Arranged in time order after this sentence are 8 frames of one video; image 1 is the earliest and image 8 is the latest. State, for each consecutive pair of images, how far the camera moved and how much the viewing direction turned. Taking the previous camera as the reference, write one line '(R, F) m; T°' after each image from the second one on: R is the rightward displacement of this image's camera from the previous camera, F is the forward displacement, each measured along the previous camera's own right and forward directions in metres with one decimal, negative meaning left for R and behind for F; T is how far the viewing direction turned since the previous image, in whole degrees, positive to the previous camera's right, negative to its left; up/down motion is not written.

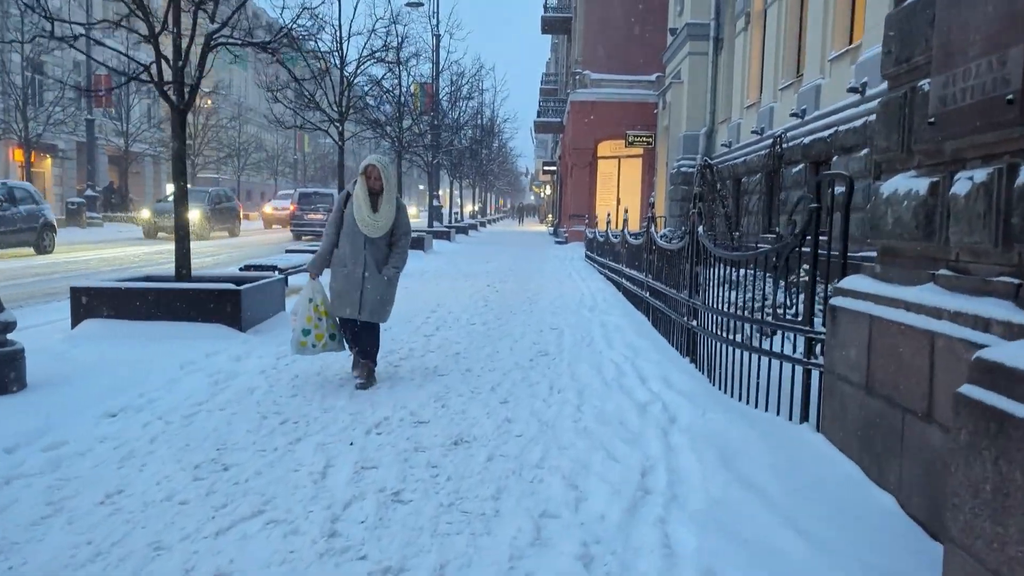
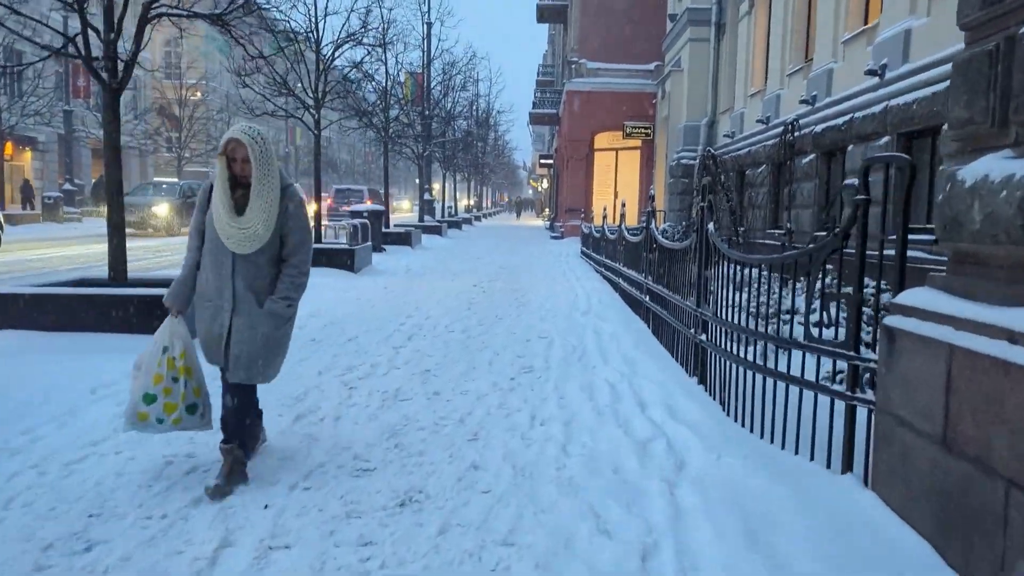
(+0.2, +1.0) m; 0°
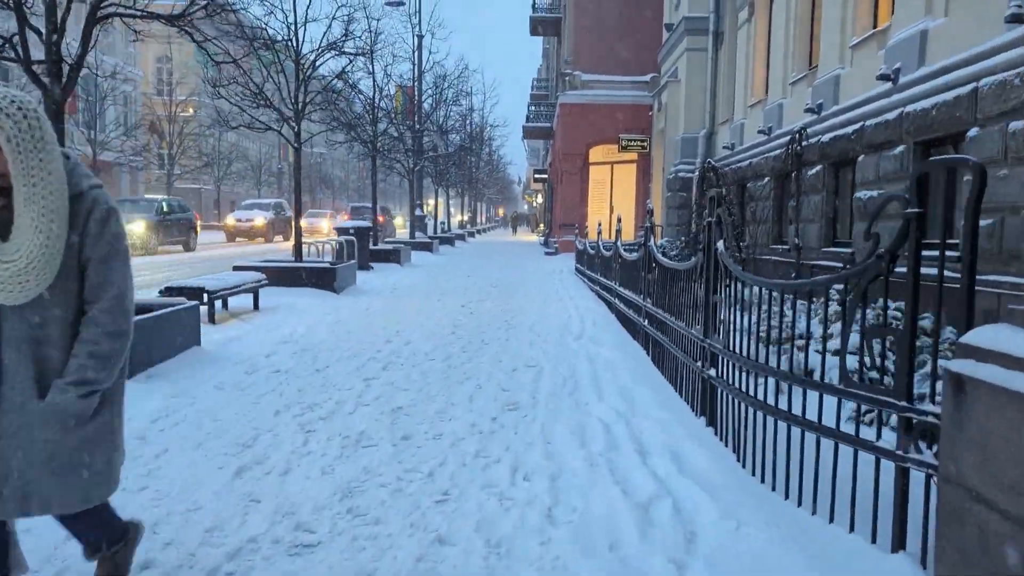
(+0.1, +0.7) m; 0°
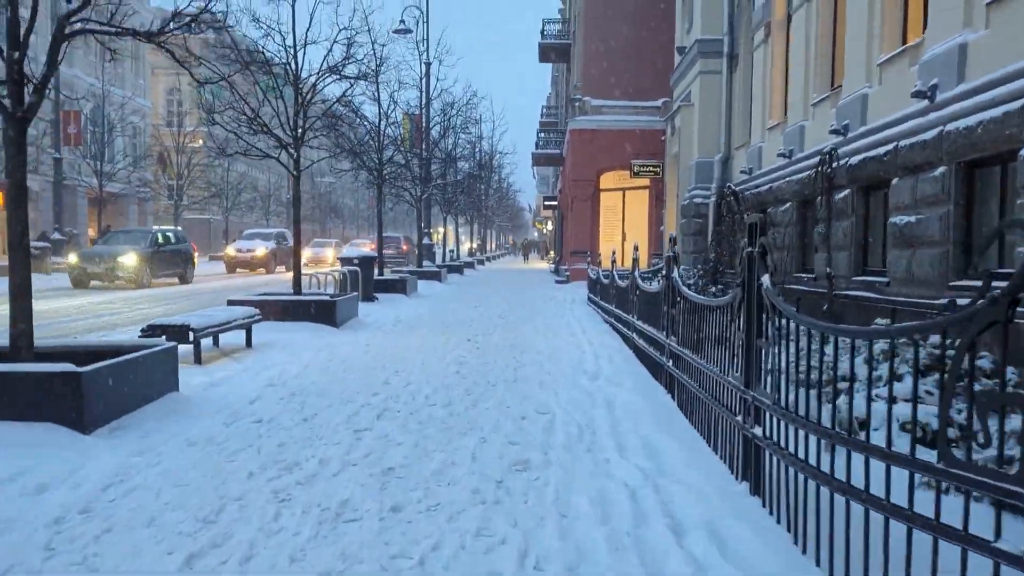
(0.0, +0.7) m; -1°
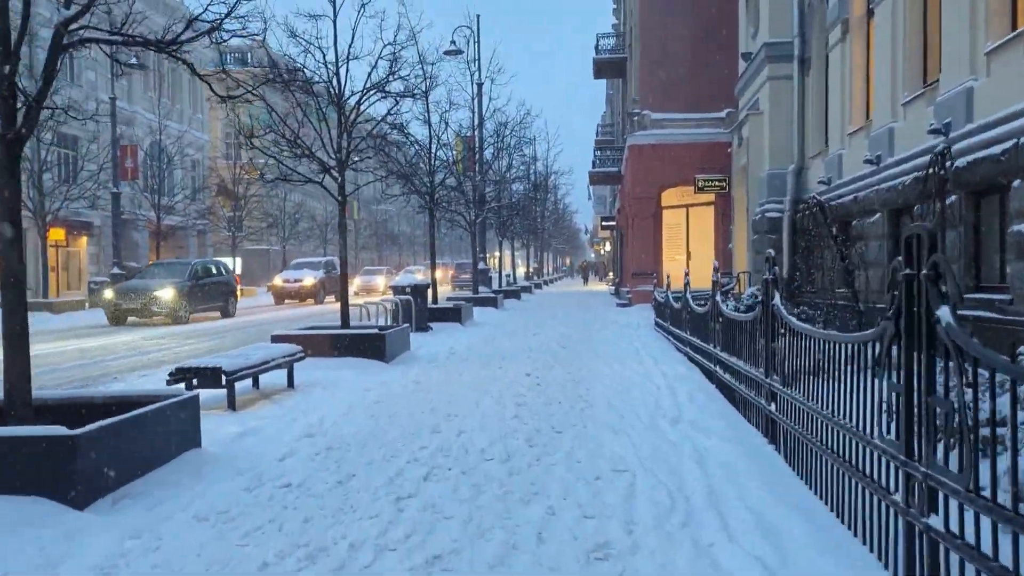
(-0.1, +1.0) m; -4°
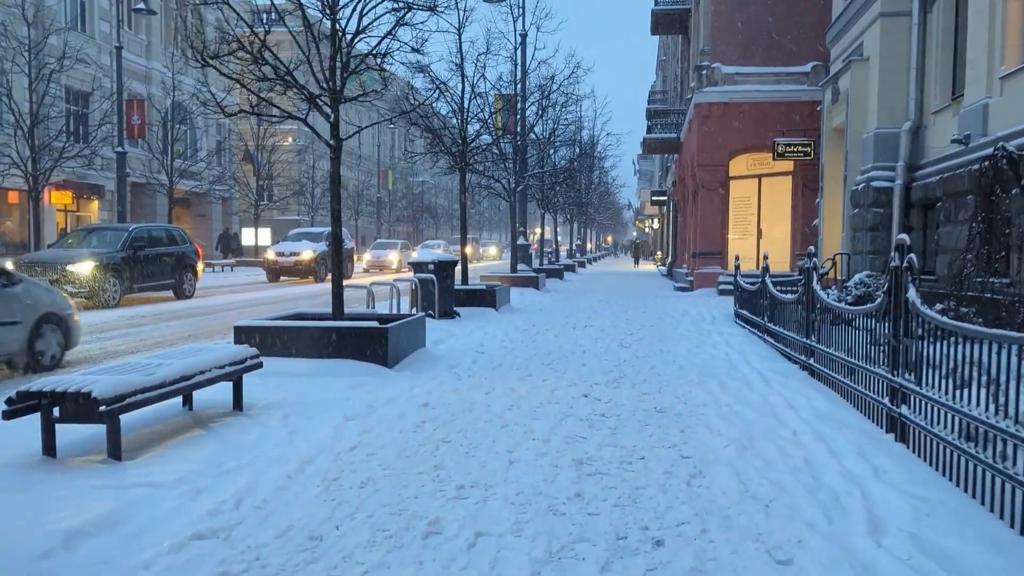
(-0.1, +3.1) m; -3°
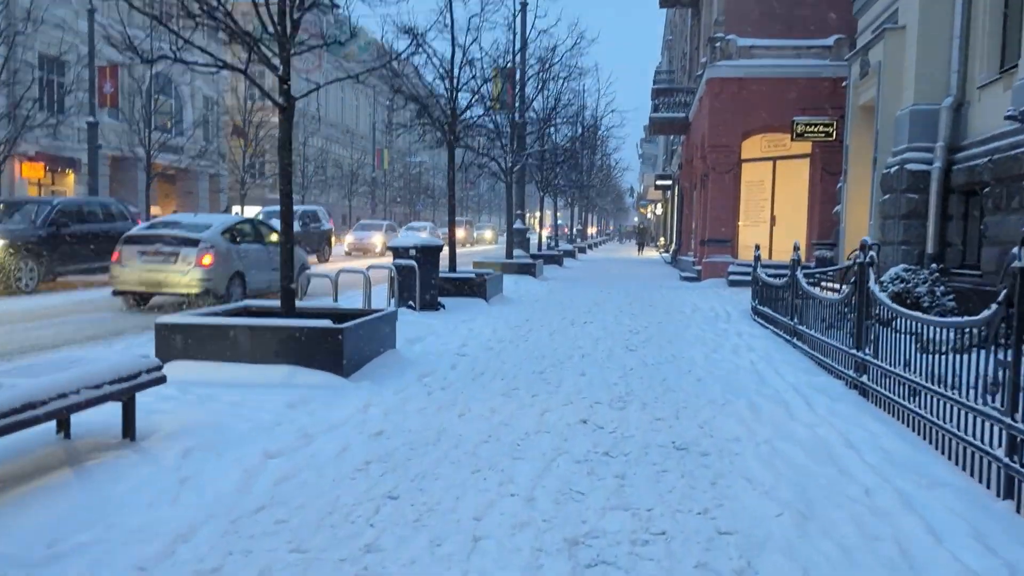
(+0.1, +1.5) m; 0°
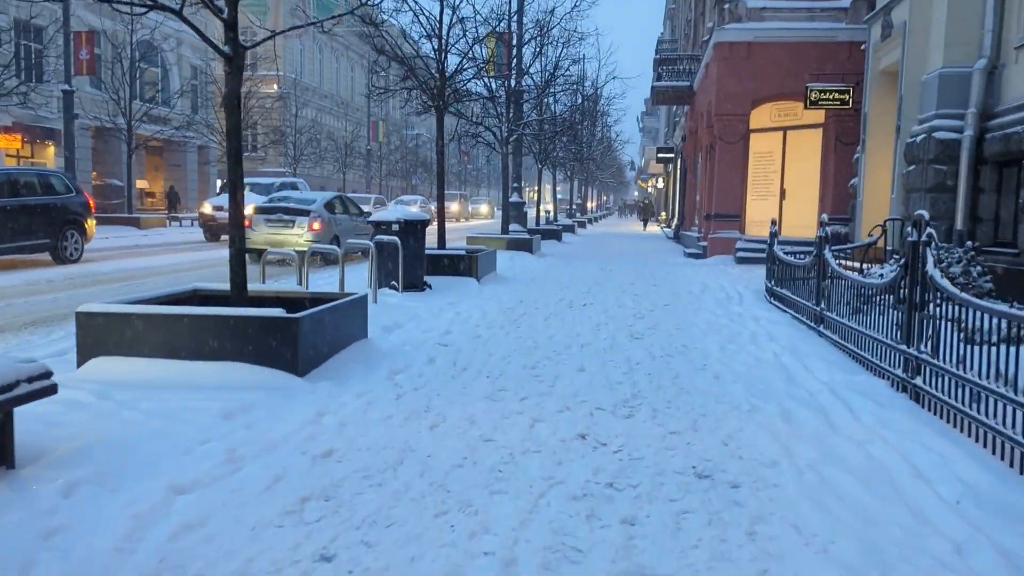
(+0.1, +1.1) m; 0°
